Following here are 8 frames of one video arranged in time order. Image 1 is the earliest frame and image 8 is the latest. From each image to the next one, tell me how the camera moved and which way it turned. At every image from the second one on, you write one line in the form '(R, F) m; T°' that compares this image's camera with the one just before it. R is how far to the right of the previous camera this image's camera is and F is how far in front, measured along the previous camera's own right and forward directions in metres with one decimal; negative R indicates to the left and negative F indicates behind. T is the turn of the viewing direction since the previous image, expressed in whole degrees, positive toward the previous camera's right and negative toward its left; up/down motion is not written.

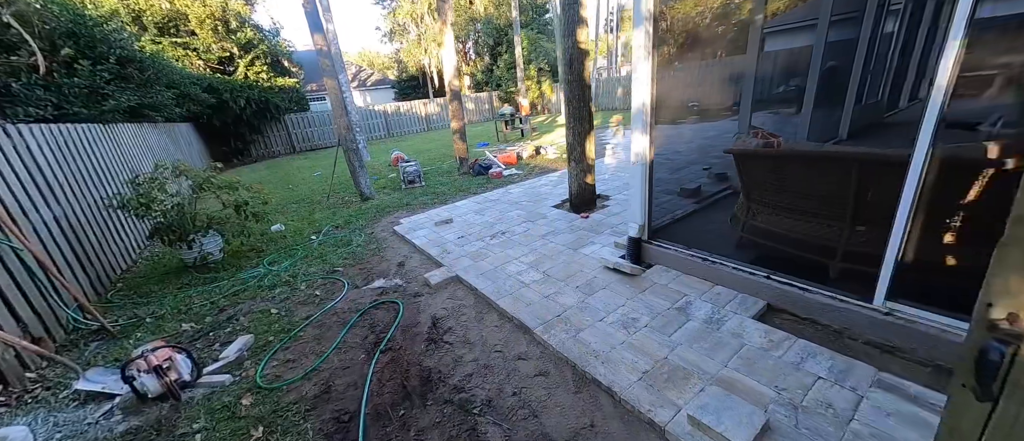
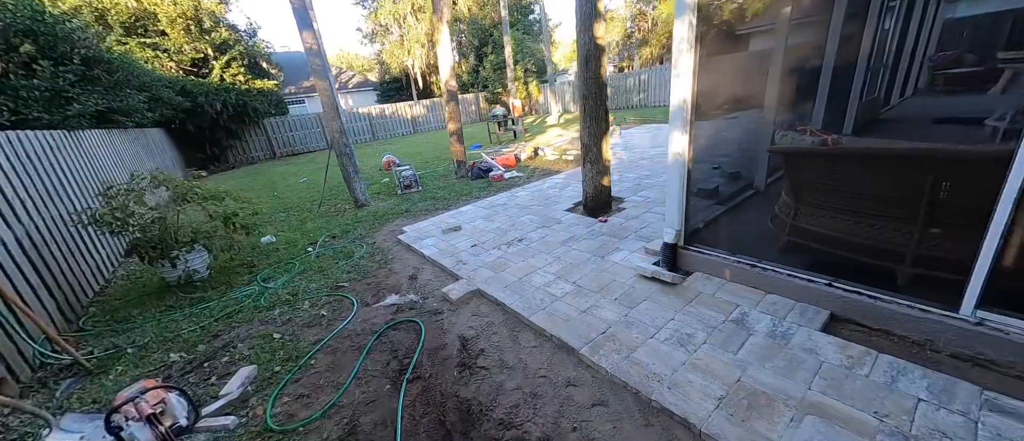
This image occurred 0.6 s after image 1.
(-0.3, +0.2) m; +3°
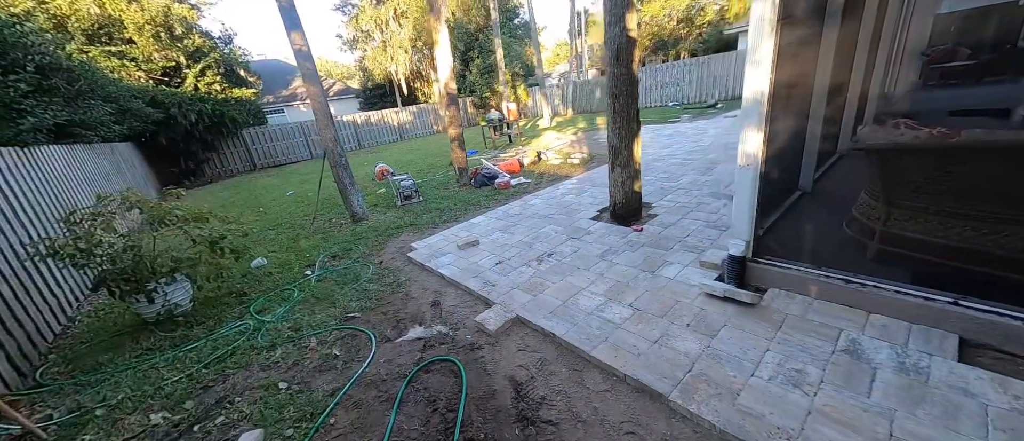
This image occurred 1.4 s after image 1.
(-0.4, +0.4) m; +2°
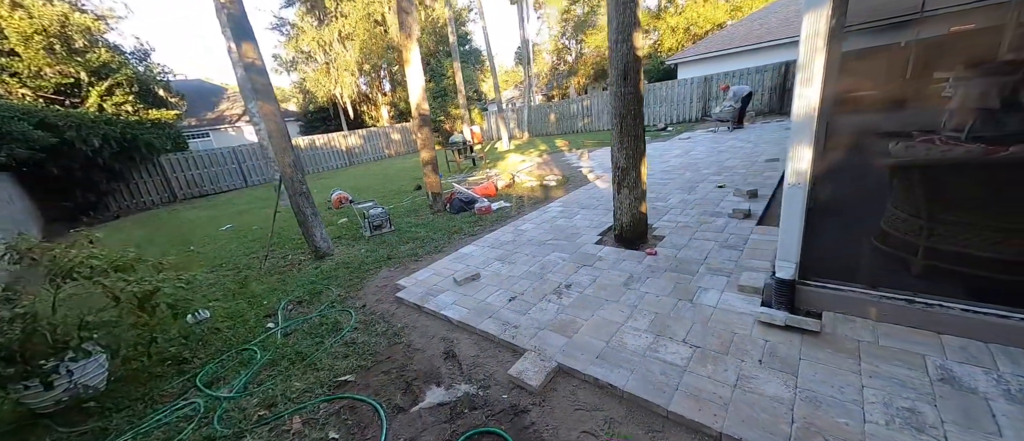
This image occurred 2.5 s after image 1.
(-0.5, +0.4) m; +8°
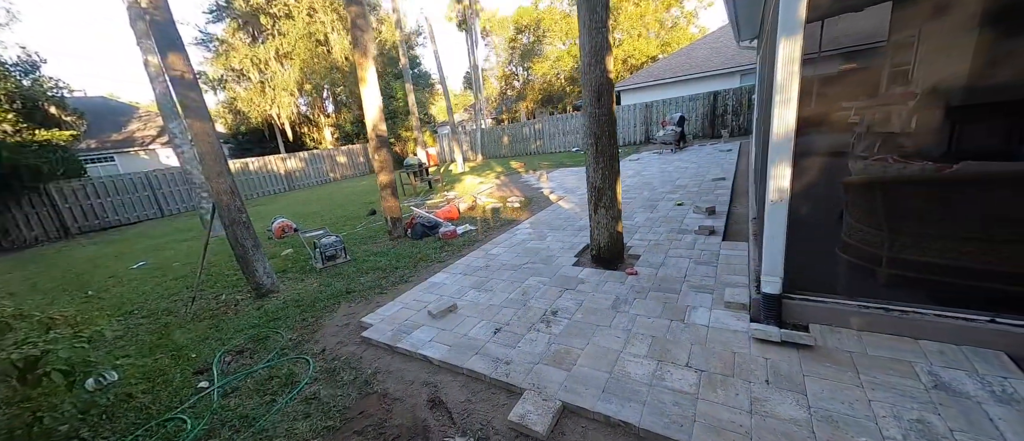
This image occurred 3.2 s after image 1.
(-0.2, +0.2) m; +8°
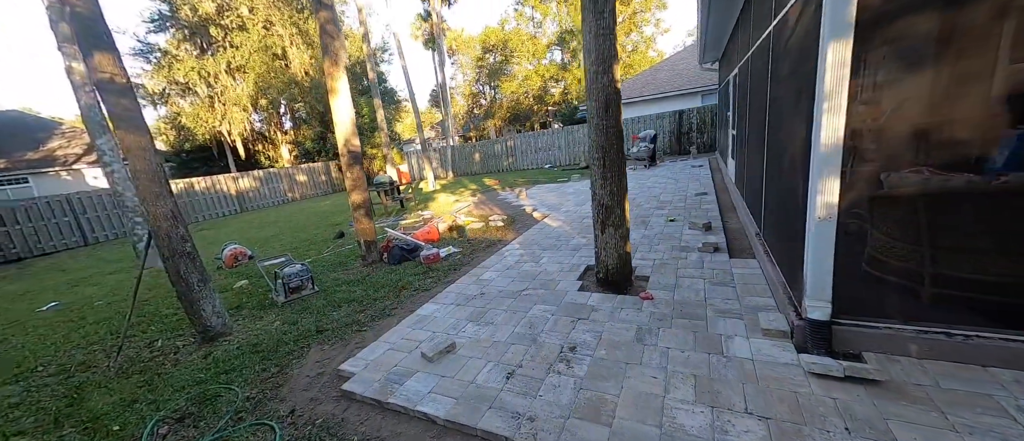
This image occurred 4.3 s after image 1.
(-0.3, +0.4) m; +5°
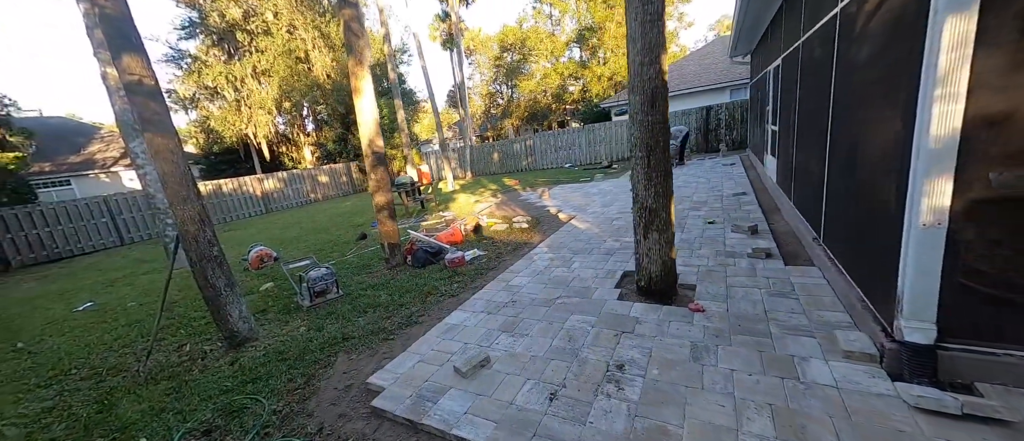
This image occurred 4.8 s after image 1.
(-0.2, +0.2) m; -3°
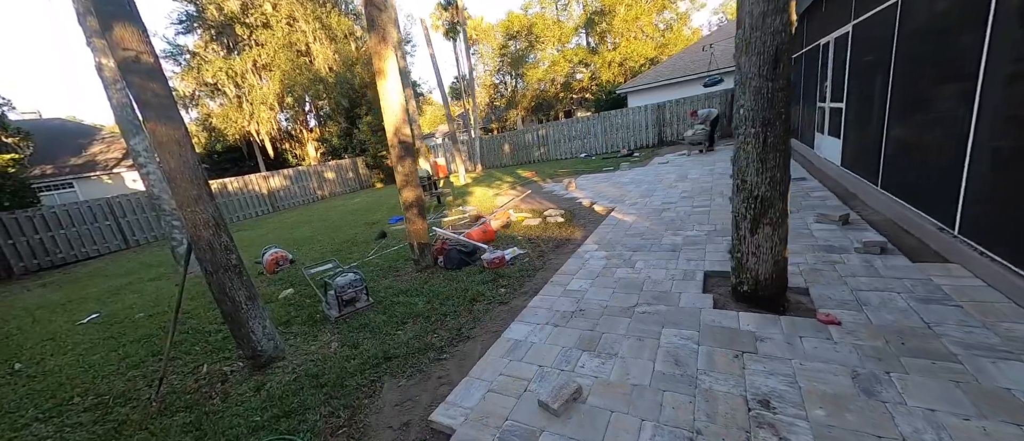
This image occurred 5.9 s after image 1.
(-0.5, +0.5) m; 0°
